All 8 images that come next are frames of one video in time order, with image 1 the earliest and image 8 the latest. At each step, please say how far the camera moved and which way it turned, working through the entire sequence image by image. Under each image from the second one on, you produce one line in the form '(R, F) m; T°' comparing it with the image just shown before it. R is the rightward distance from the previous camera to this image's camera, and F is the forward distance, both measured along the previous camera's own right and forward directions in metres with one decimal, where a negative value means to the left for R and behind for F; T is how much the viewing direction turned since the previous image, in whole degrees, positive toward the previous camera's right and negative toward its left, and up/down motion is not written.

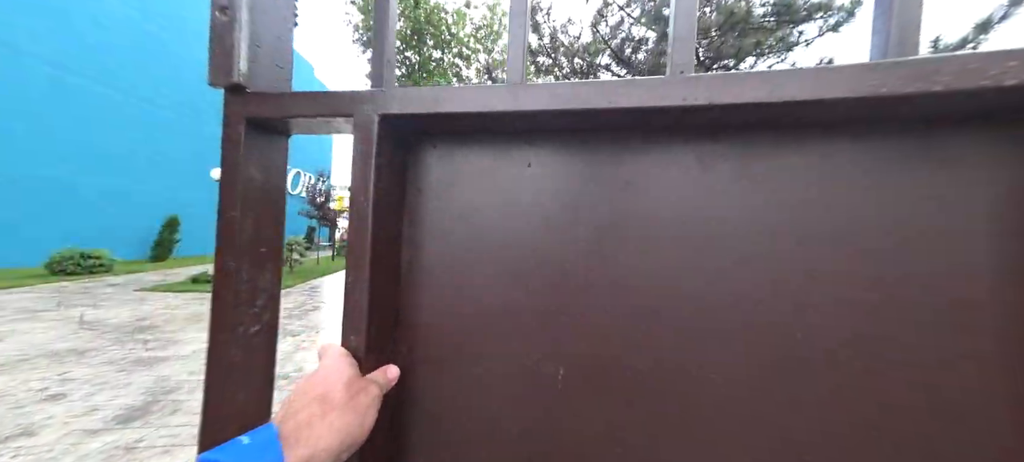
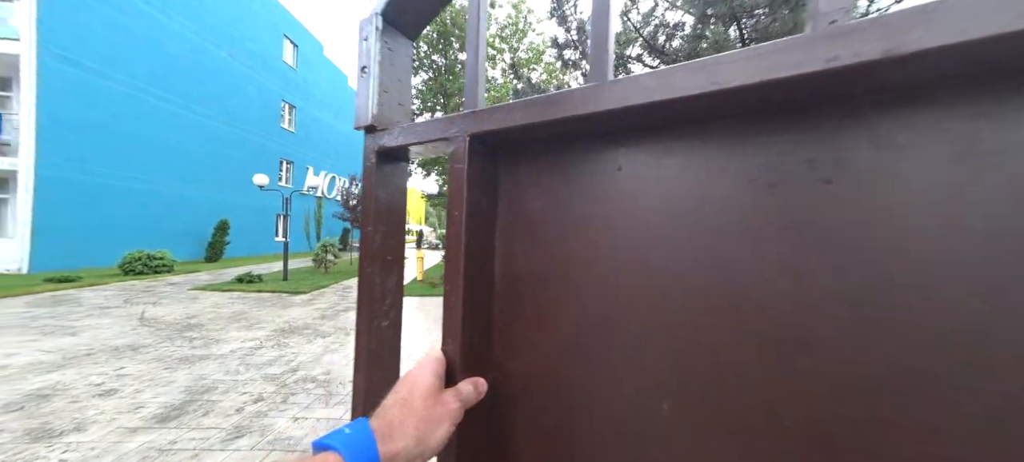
(0.0, +0.2) m; -5°
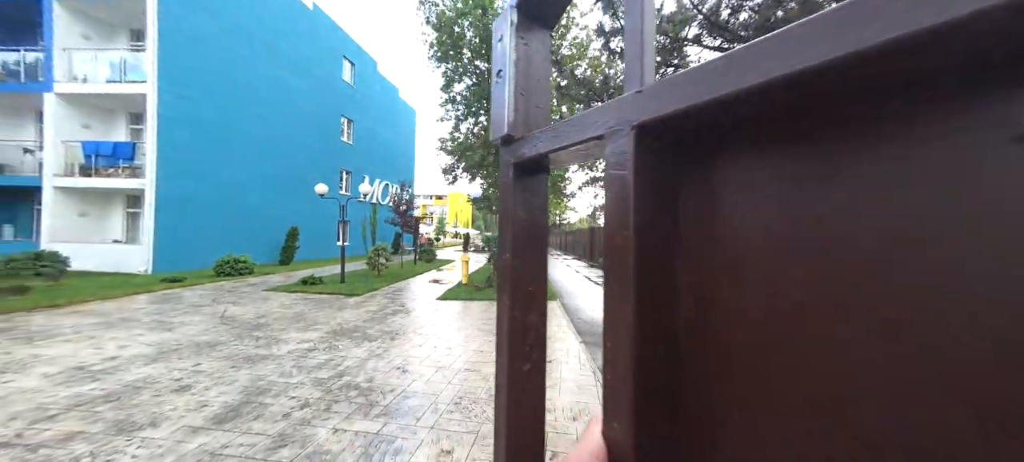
(0.0, +0.2) m; -8°
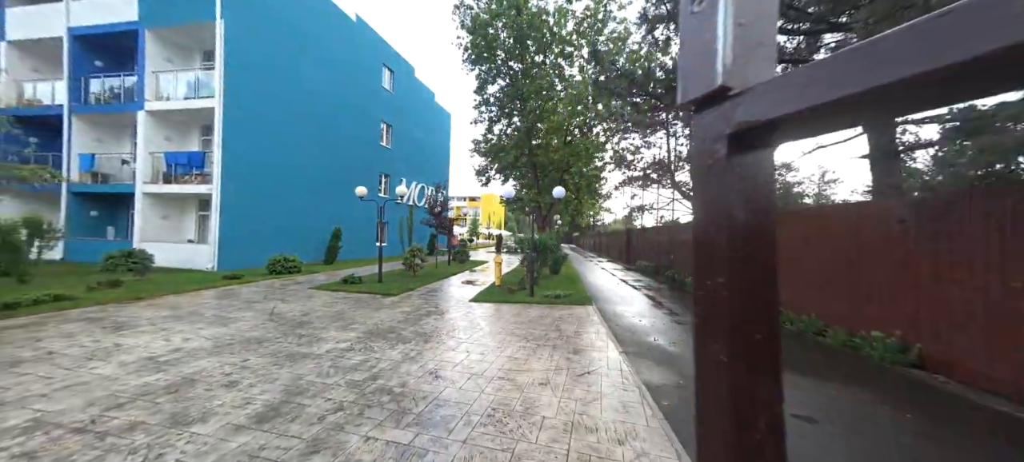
(0.0, +0.2) m; -6°
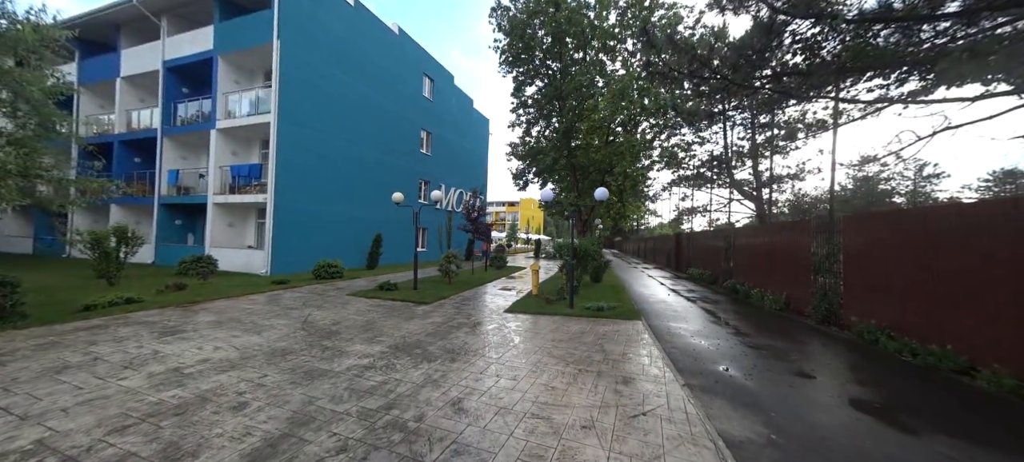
(0.0, +0.5) m; -7°
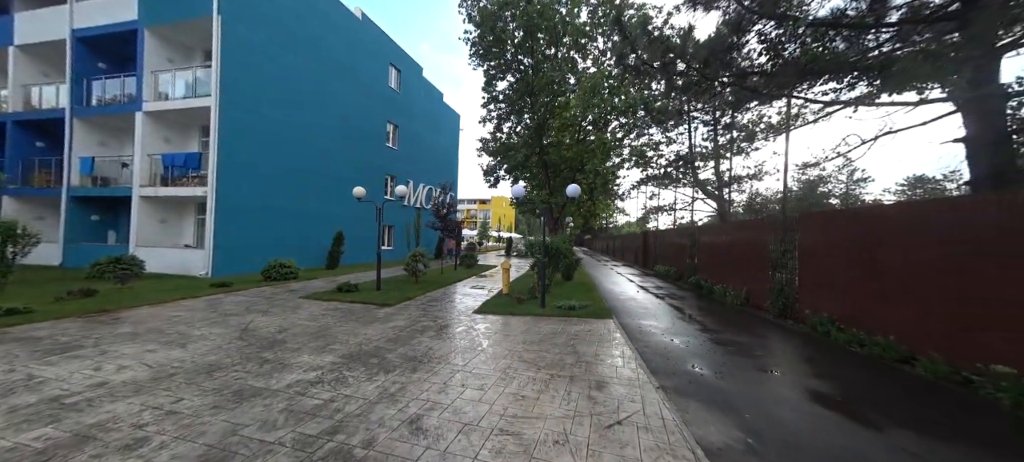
(+0.1, +0.3) m; +5°
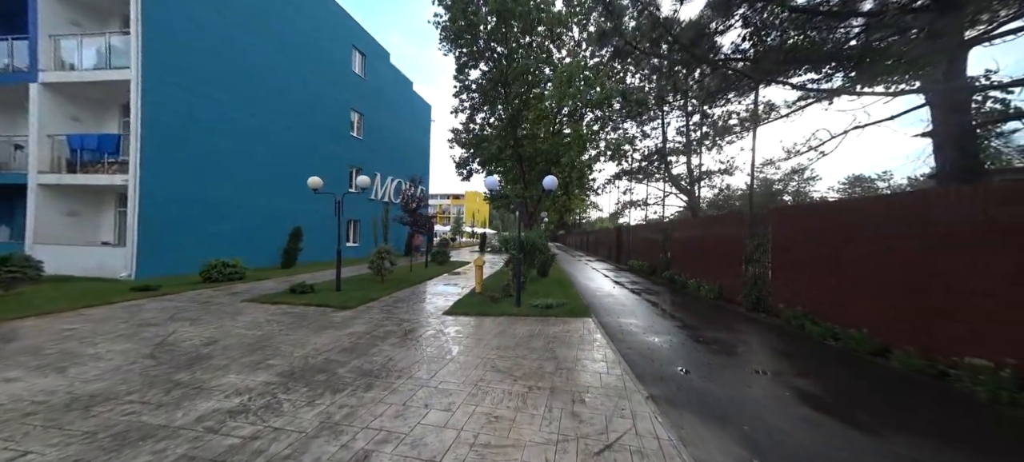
(0.0, +0.5) m; +5°
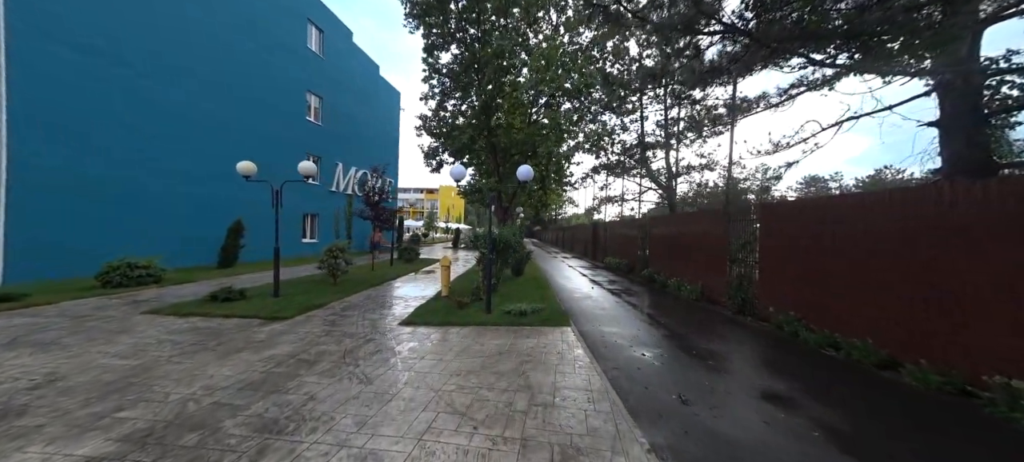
(+0.1, +0.9) m; +4°
